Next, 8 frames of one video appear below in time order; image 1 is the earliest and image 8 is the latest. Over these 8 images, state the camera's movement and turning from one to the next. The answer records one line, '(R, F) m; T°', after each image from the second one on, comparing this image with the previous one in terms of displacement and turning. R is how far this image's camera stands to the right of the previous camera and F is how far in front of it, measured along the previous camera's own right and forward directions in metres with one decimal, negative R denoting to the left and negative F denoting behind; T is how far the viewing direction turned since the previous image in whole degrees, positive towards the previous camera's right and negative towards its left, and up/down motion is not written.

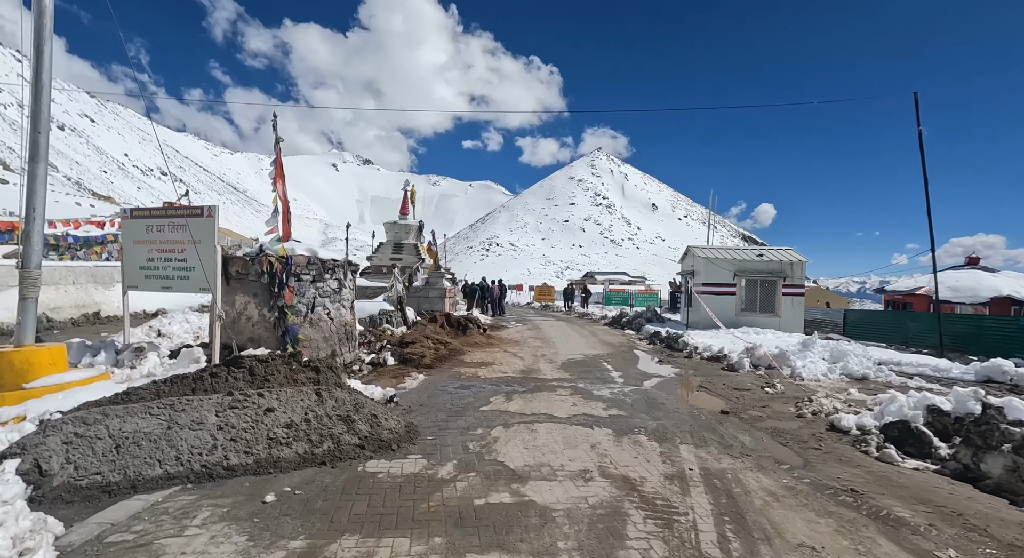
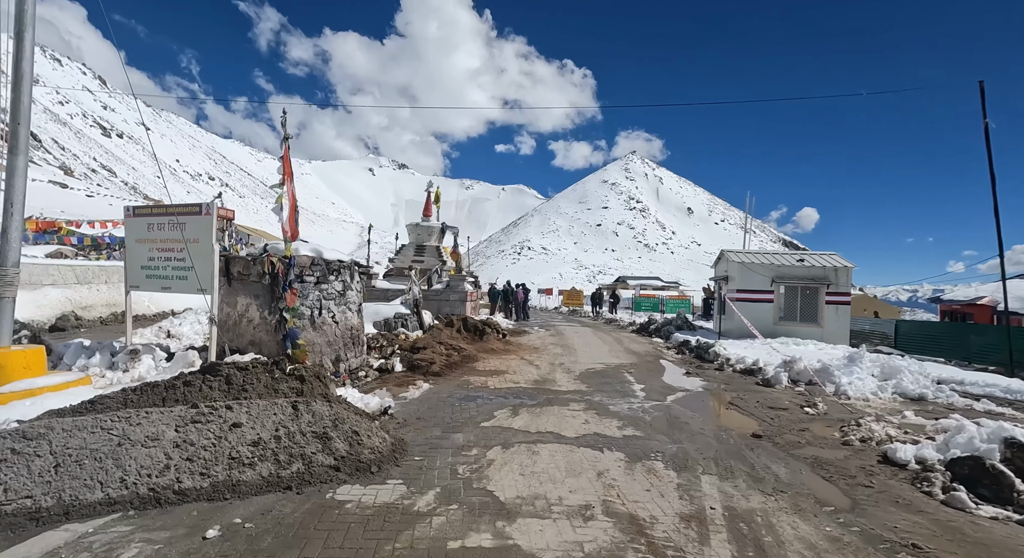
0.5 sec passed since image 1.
(+0.3, +0.6) m; -4°
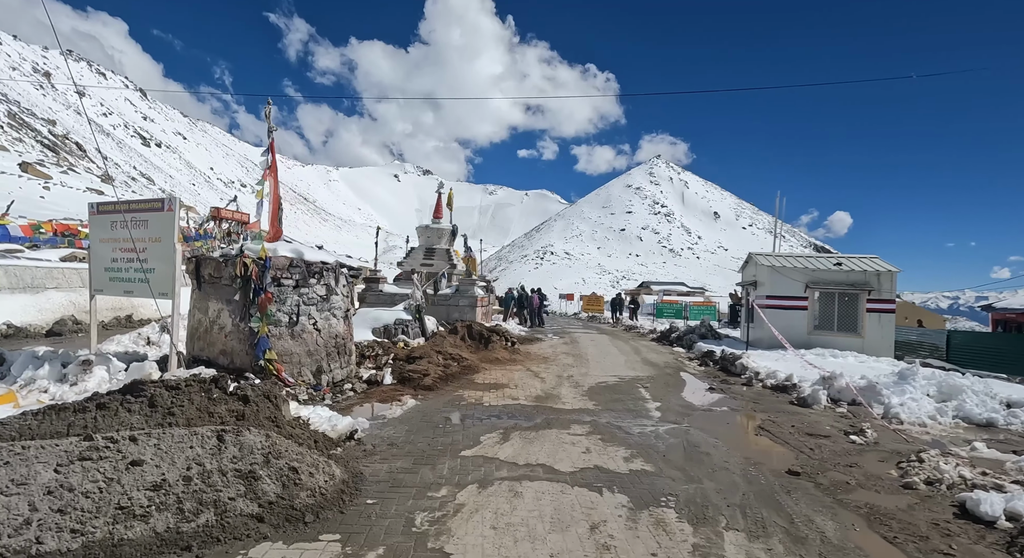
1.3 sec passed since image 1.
(+0.4, +0.9) m; -3°
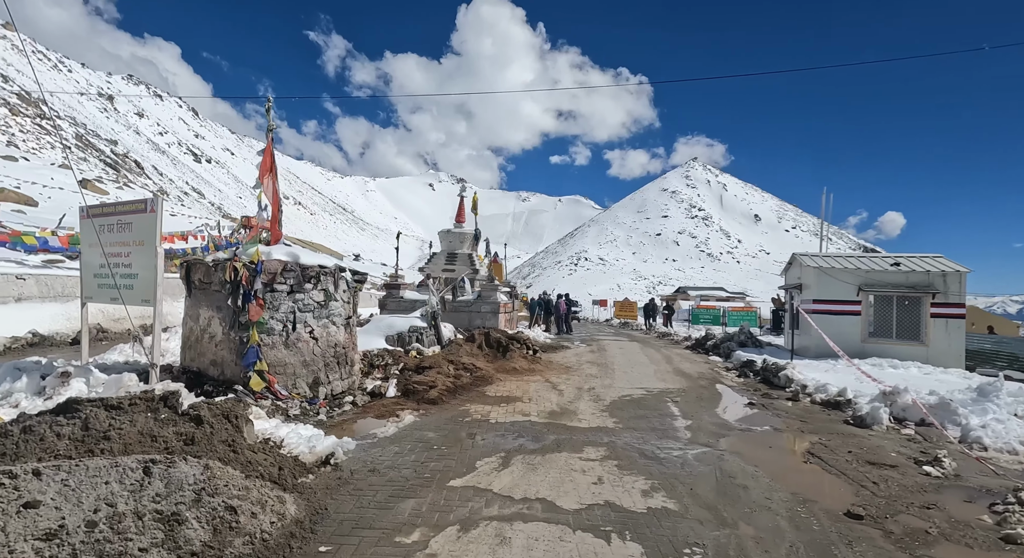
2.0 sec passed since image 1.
(+0.3, +0.7) m; -4°
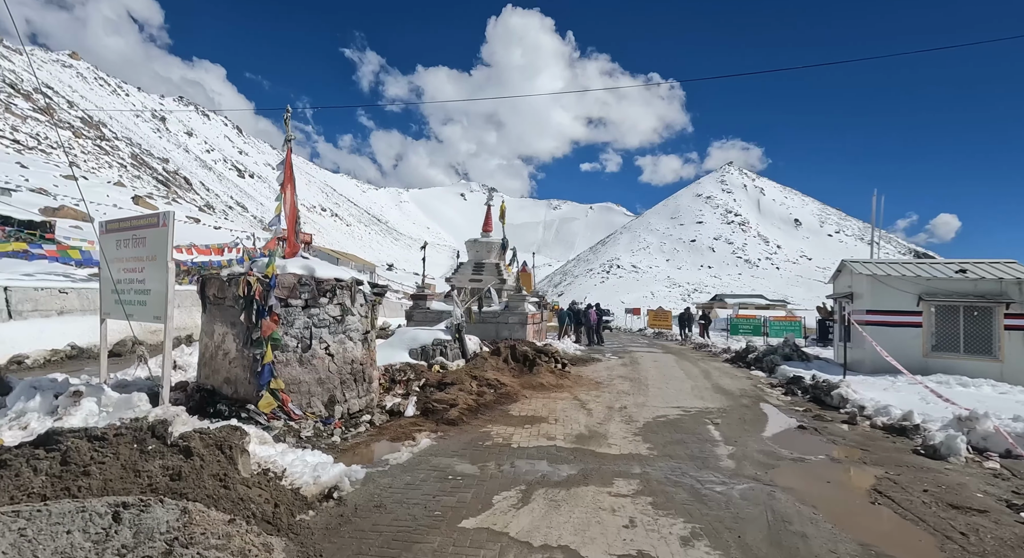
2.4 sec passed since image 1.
(+0.1, +0.4) m; -4°
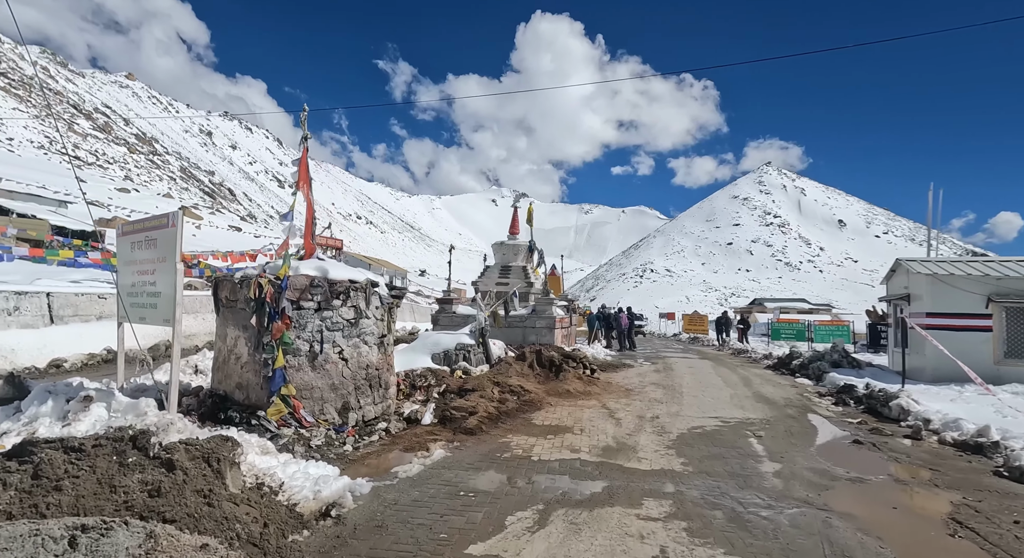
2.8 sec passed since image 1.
(+0.1, +0.4) m; -4°
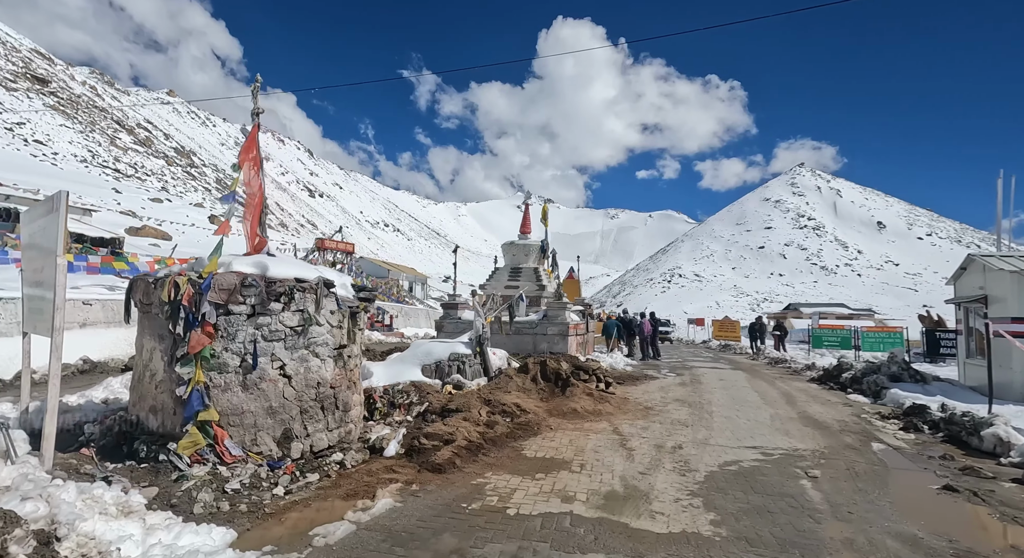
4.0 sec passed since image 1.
(+0.5, +1.4) m; -3°
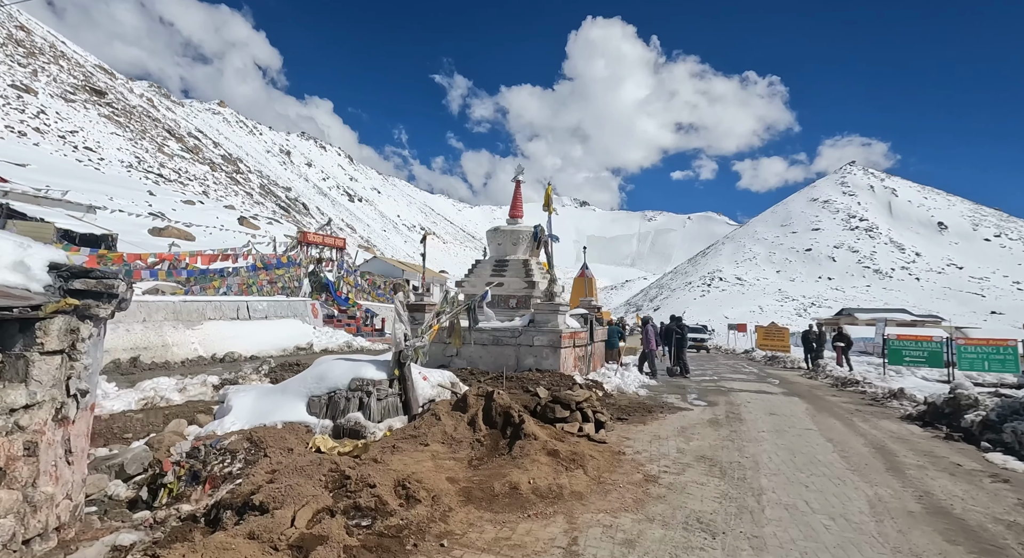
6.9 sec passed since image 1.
(+1.3, +3.4) m; -4°
